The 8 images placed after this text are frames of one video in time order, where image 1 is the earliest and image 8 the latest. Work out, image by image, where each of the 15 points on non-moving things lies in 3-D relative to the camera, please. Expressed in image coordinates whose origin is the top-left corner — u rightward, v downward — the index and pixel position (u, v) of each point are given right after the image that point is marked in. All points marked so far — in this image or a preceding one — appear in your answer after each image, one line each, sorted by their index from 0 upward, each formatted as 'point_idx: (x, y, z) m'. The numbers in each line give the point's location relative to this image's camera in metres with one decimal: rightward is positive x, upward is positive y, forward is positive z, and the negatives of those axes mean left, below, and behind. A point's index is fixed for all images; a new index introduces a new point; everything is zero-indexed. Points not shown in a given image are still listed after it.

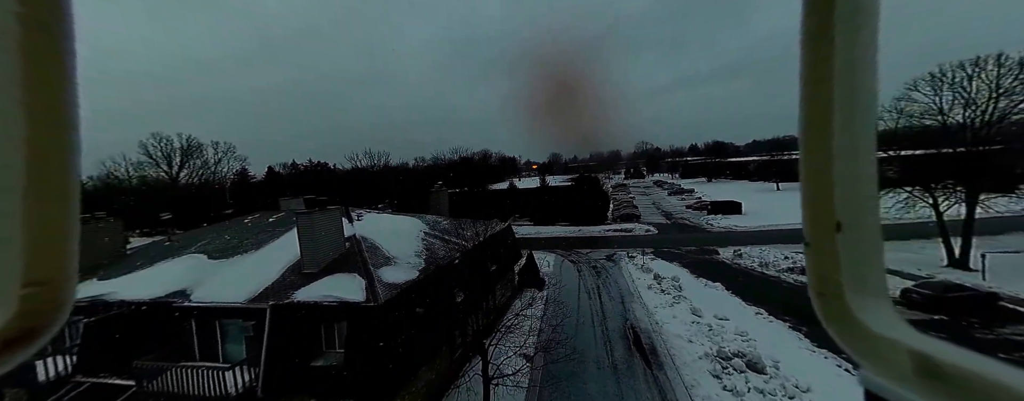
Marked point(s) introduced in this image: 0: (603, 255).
0: (+3.4, -2.0, +11.5) m
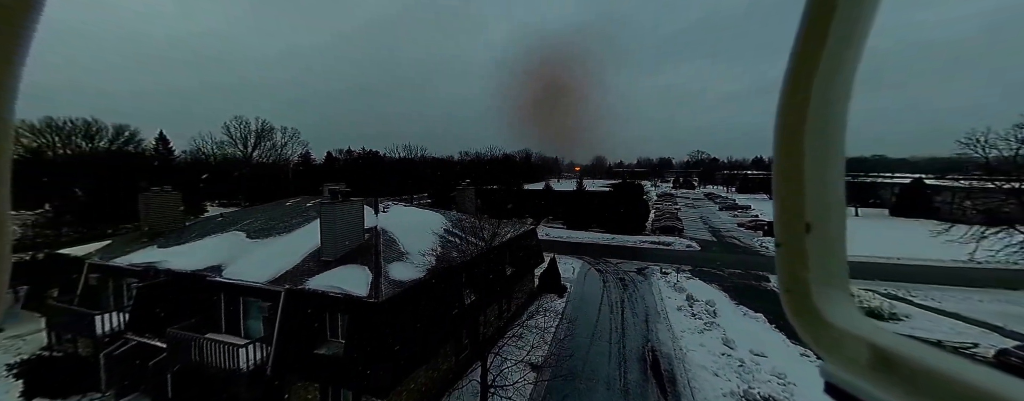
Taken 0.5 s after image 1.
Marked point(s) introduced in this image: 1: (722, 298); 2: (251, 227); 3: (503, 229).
0: (+4.3, -2.4, +10.8) m
1: (+5.5, -2.6, +8.0) m
2: (-4.9, -0.5, +5.8) m
3: (-0.3, -0.7, +7.5) m
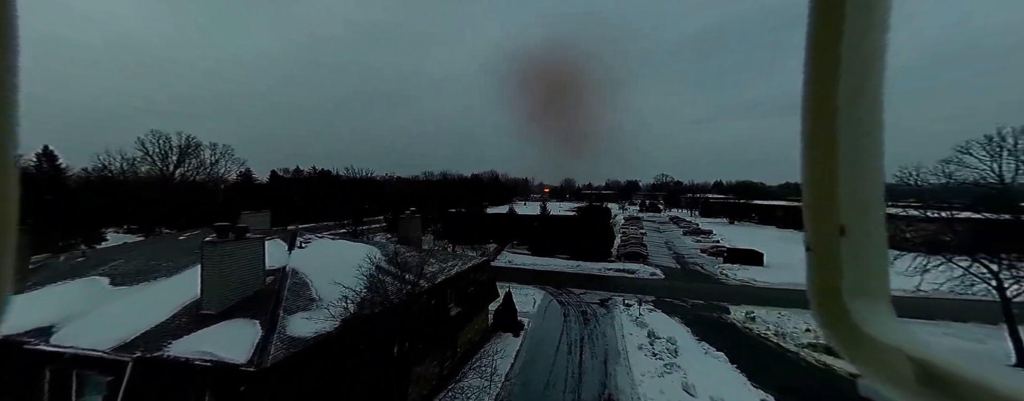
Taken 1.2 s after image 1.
0: (+2.9, -3.3, +10.3) m
1: (+4.3, -3.4, +7.7) m
2: (-5.9, -1.0, +4.6) m
3: (-1.4, -1.4, +6.7) m
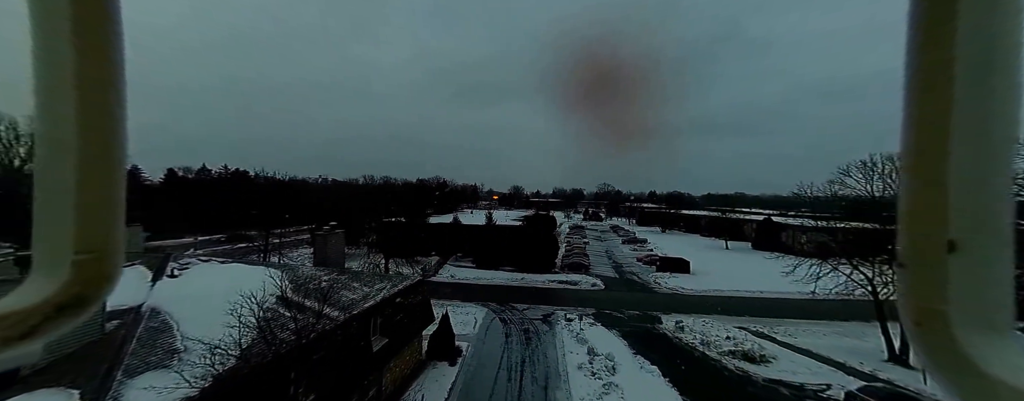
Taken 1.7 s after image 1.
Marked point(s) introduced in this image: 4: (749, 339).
0: (+0.9, -3.8, +10.2) m
1: (+2.8, -3.8, +7.8) m
2: (-6.8, -1.2, +3.2) m
3: (-2.7, -1.7, +5.9) m
4: (+6.2, -3.6, +8.0) m
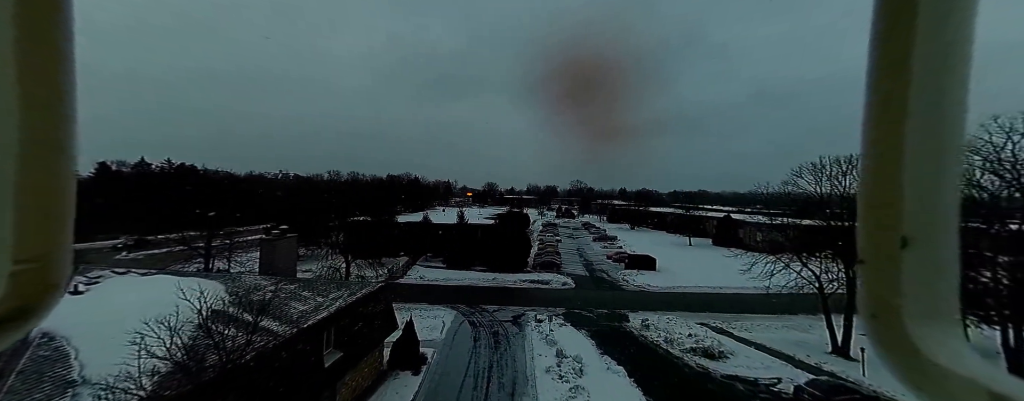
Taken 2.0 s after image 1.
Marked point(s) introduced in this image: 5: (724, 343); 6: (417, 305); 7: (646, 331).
0: (-0.1, -3.8, +10.0) m
1: (+2.0, -3.8, +7.8) m
2: (-7.2, -1.3, +2.4) m
3: (-3.3, -1.7, +5.5) m
4: (+5.3, -3.7, +8.3) m
5: (+5.5, -3.7, +7.9) m
6: (-3.3, -3.6, +10.5) m
7: (+3.9, -3.8, +8.9) m
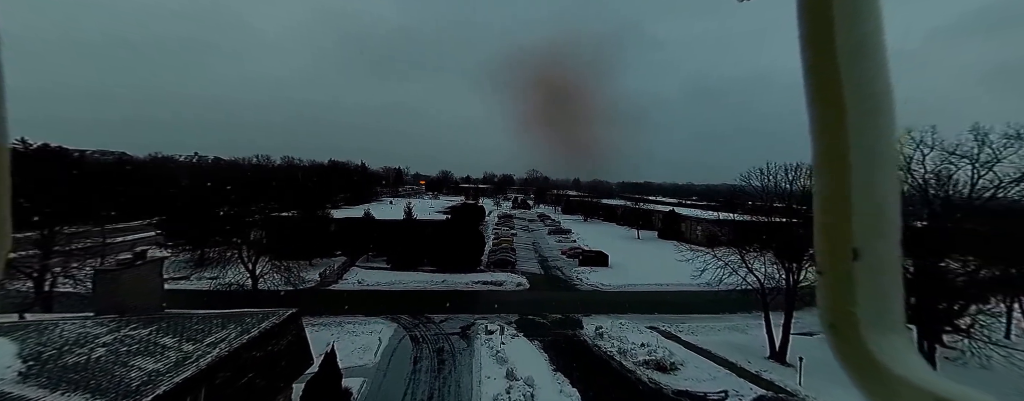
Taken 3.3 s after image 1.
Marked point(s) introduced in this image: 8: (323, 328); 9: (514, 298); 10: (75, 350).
0: (-1.6, -3.8, +9.2) m
1: (+0.7, -4.0, +7.2) m
2: (-7.5, -1.5, +0.5) m
3: (-4.2, -1.9, +4.2) m
4: (+3.9, -3.8, +8.2) m
5: (+4.2, -3.9, +7.8) m
6: (-4.9, -3.5, +9.2) m
7: (+2.5, -3.9, +8.6) m
8: (-5.3, -3.6, +8.6) m
9: (0.0, -3.7, +11.5) m
10: (-4.9, -1.6, +3.5) m
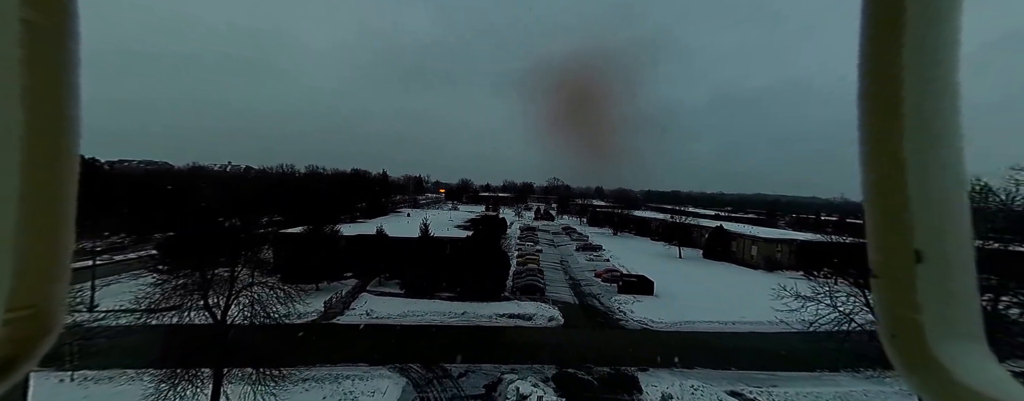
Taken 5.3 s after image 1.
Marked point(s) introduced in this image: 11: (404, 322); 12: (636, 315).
0: (-0.7, -4.4, +7.3) m
1: (+1.5, -4.5, +5.2) m
2: (-7.1, -1.9, -0.9) m
3: (-3.6, -2.4, +2.5) m
4: (+4.8, -4.4, +5.9) m
5: (+5.0, -4.4, +5.6) m
6: (-4.0, -4.1, +7.5) m
7: (+3.3, -4.5, +6.4) m
8: (-4.4, -4.2, +6.9) m
9: (+1.1, -4.4, +9.5) m
10: (-4.3, -2.1, +1.8) m
11: (-3.7, -4.1, +10.3) m
12: (+4.7, -4.4, +11.6) m
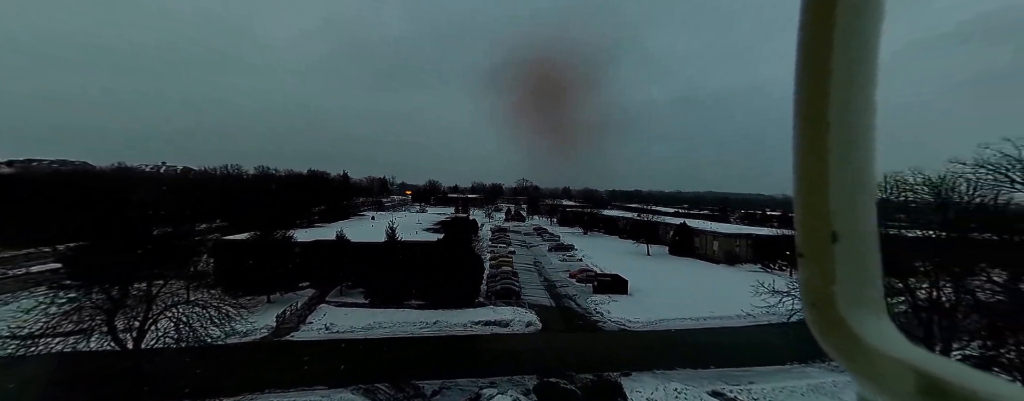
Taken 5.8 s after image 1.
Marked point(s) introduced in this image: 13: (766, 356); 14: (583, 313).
0: (-1.2, -4.4, +6.6) m
1: (+1.2, -4.5, +4.8) m
2: (-6.7, -1.9, -2.2) m
3: (-3.5, -2.4, +1.6) m
4: (+4.4, -4.3, +5.8) m
5: (+4.7, -4.4, +5.5) m
6: (-4.4, -4.2, +6.5) m
7: (+3.0, -4.5, +6.2) m
8: (-4.8, -4.2, +5.9) m
9: (+0.4, -4.3, +9.0) m
10: (-4.2, -2.1, +0.9) m
11: (-4.4, -4.1, +9.4) m
12: (+3.8, -4.4, +11.5) m
13: (+7.2, -4.5, +8.7) m
14: (+2.8, -4.4, +11.9) m
